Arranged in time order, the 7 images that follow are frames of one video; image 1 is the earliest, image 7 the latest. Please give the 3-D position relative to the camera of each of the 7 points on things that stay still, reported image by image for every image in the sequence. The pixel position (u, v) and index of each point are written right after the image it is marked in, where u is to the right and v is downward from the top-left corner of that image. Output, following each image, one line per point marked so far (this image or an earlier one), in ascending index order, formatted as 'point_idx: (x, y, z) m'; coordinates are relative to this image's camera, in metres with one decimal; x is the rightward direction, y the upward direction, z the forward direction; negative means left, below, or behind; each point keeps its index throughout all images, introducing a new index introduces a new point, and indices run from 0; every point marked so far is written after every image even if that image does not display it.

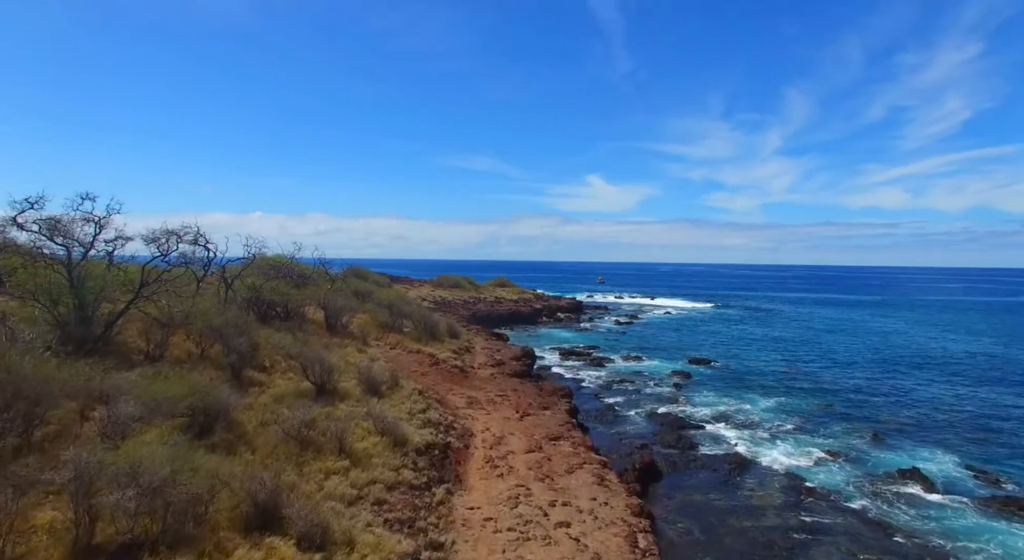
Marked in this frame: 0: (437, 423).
0: (-2.3, -4.3, +19.1) m
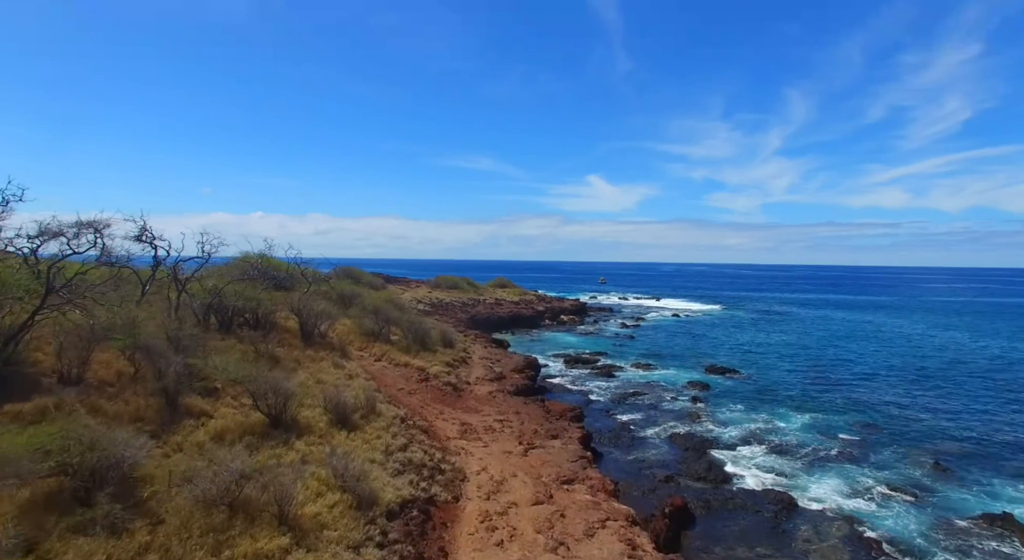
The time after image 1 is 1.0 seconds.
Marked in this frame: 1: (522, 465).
0: (-2.2, -4.5, +15.2) m
1: (+0.3, -5.1, +17.3) m
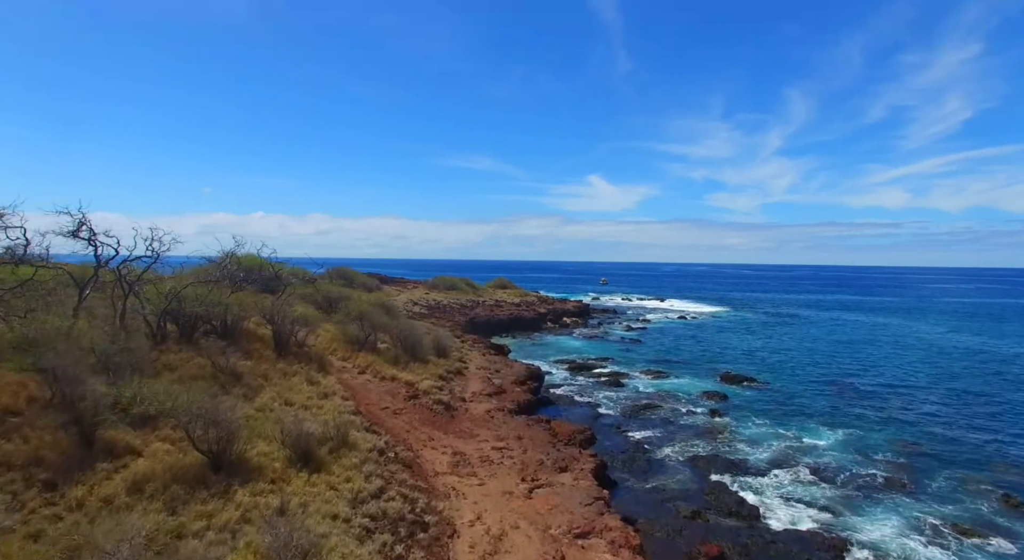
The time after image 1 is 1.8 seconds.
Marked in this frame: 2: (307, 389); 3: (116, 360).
0: (-2.2, -4.6, +12.0) m
1: (+0.3, -5.2, +14.1) m
2: (-6.4, -3.4, +19.9) m
3: (-9.9, -2.0, +15.8) m
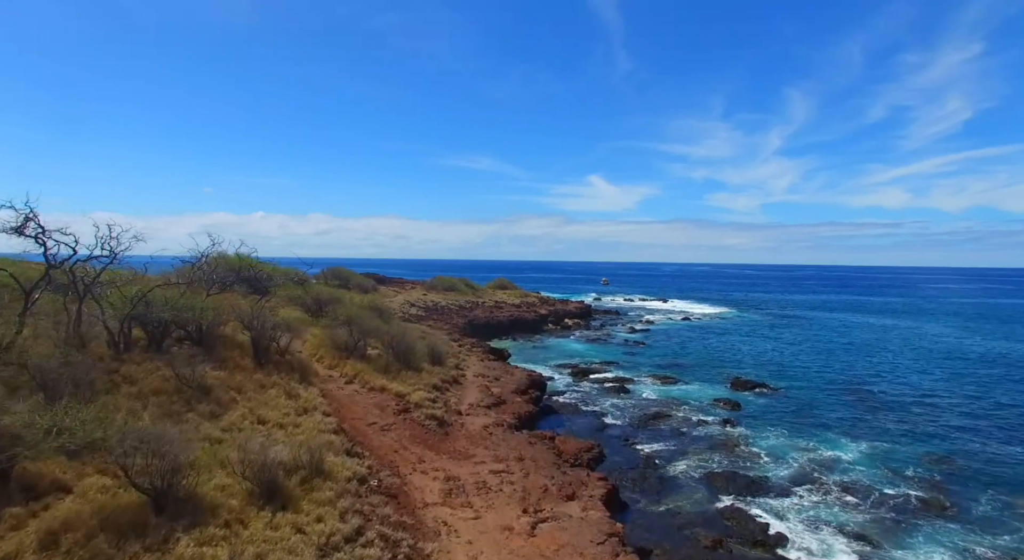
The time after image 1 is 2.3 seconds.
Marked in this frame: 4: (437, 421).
0: (-2.2, -4.6, +10.0) m
1: (+0.3, -5.2, +12.1) m
2: (-6.4, -3.5, +17.9) m
3: (-9.8, -2.1, +13.8) m
4: (-2.3, -4.4, +19.8) m
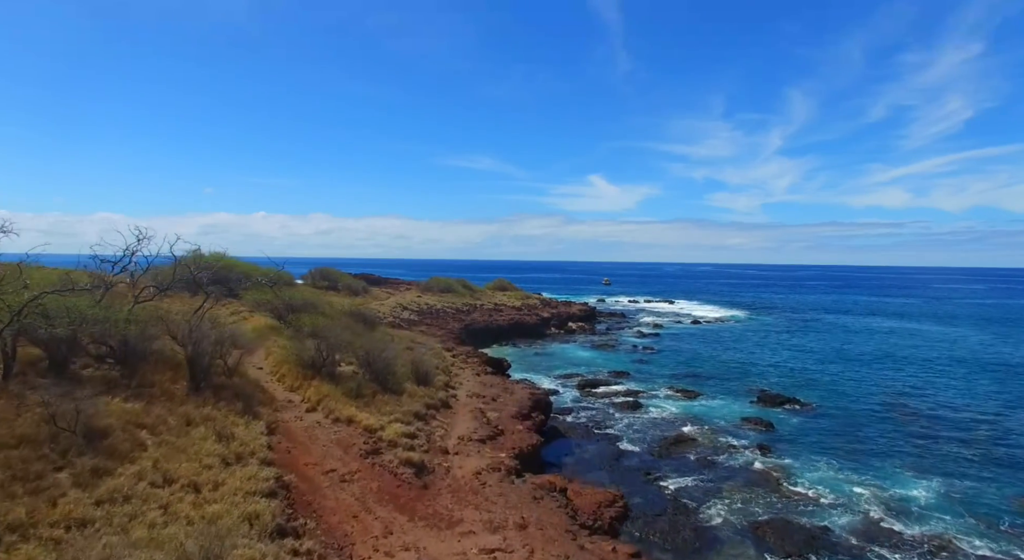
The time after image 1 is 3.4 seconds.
0: (-2.2, -4.7, +5.6) m
1: (+0.3, -5.4, +7.7) m
2: (-6.4, -3.6, +13.5) m
3: (-9.9, -2.2, +9.4) m
4: (-2.4, -4.5, +15.4) m
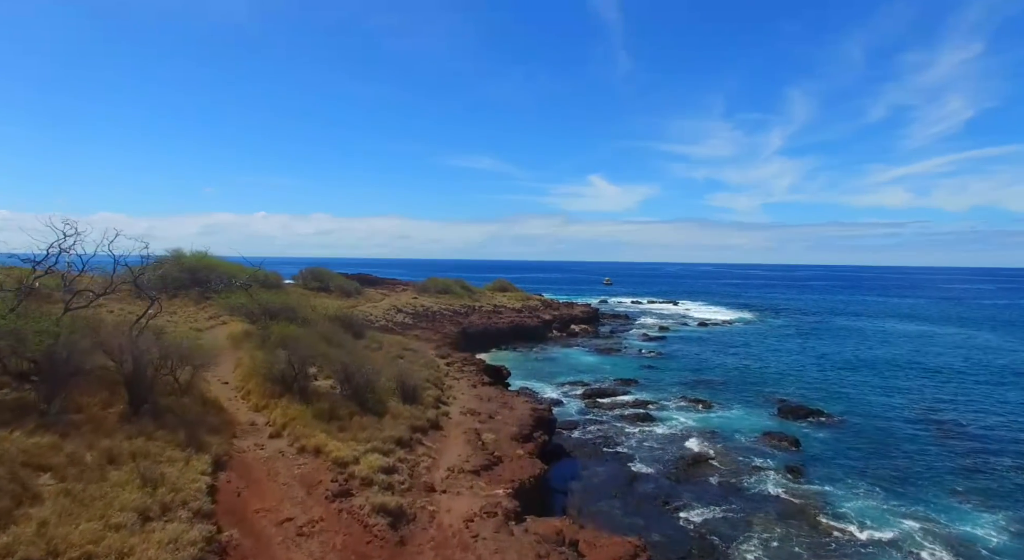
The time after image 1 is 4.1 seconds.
0: (-2.2, -4.8, +2.8) m
1: (+0.3, -5.4, +4.9) m
2: (-6.5, -3.7, +10.7) m
3: (-9.9, -2.3, +6.5) m
4: (-2.4, -4.6, +12.6) m
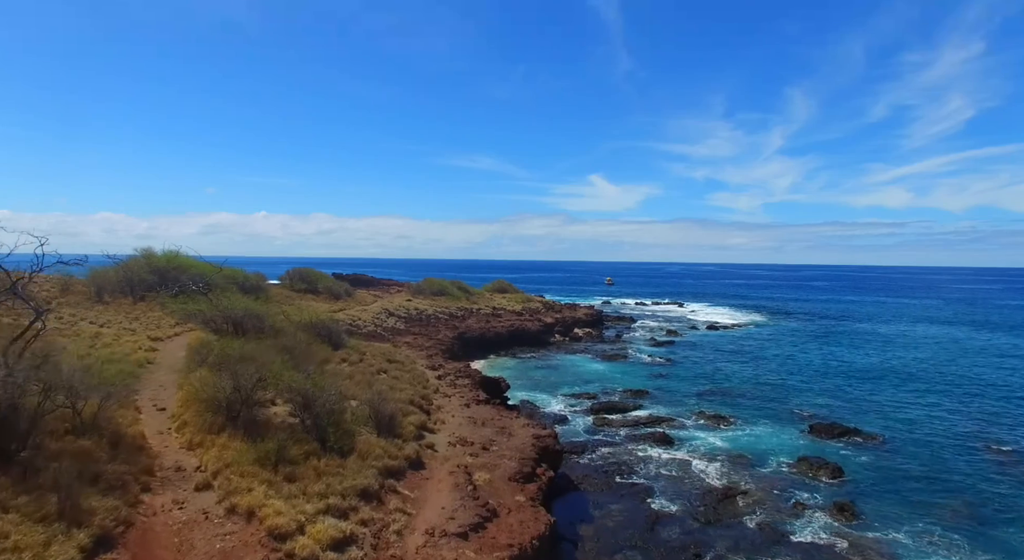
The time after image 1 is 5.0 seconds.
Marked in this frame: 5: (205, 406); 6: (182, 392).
0: (-2.3, -4.9, -0.9) m
1: (+0.2, -5.6, +1.2) m
2: (-6.5, -3.8, +7.0) m
3: (-9.9, -2.4, +2.9) m
4: (-2.4, -4.7, +8.9) m
5: (-7.6, -3.0, +15.7) m
6: (-8.7, -2.9, +16.8) m
